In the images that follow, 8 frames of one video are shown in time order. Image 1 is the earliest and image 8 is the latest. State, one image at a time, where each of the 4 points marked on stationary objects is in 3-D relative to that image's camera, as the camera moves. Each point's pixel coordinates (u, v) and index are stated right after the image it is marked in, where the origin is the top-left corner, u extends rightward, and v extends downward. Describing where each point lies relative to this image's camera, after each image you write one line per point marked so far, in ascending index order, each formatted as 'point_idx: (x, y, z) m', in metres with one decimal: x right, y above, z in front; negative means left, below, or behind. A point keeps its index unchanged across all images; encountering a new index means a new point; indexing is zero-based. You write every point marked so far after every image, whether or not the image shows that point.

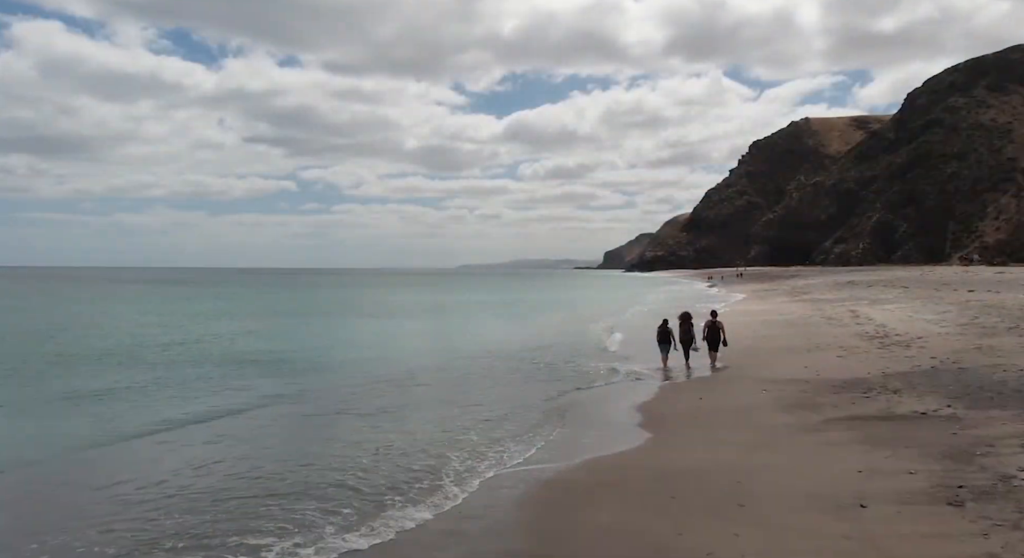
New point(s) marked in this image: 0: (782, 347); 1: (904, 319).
0: (+6.8, -1.7, +17.0) m
1: (+11.7, -1.2, +19.9) m
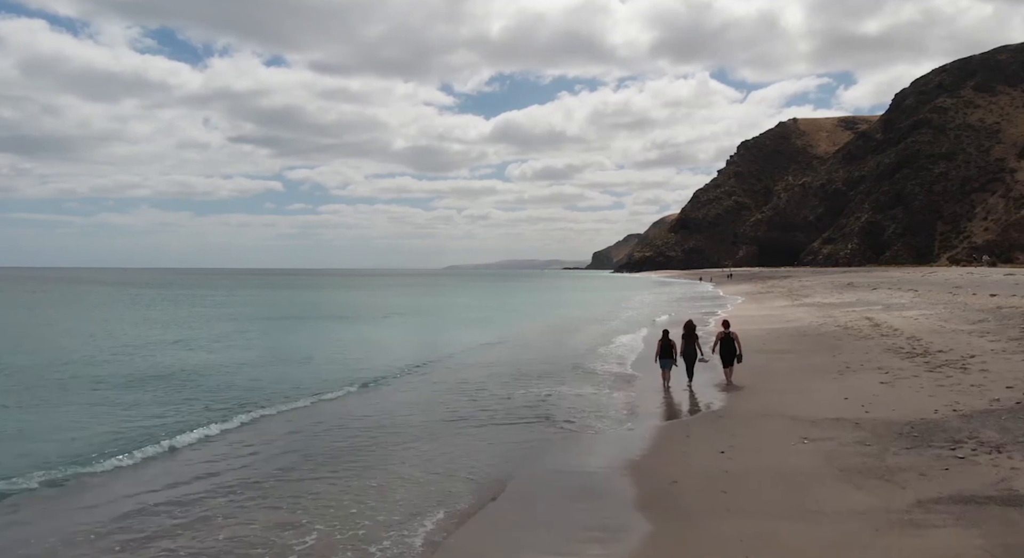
0: (+6.2, -1.8, +14.3) m
1: (+11.0, -1.3, +17.4) m
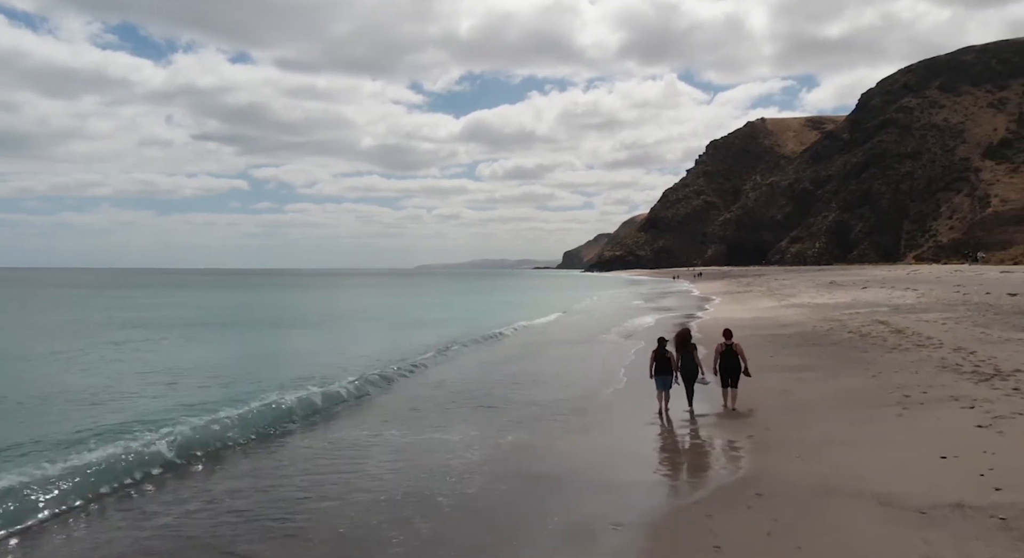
0: (+5.2, -1.8, +10.8) m
1: (+9.8, -1.2, +14.1) m
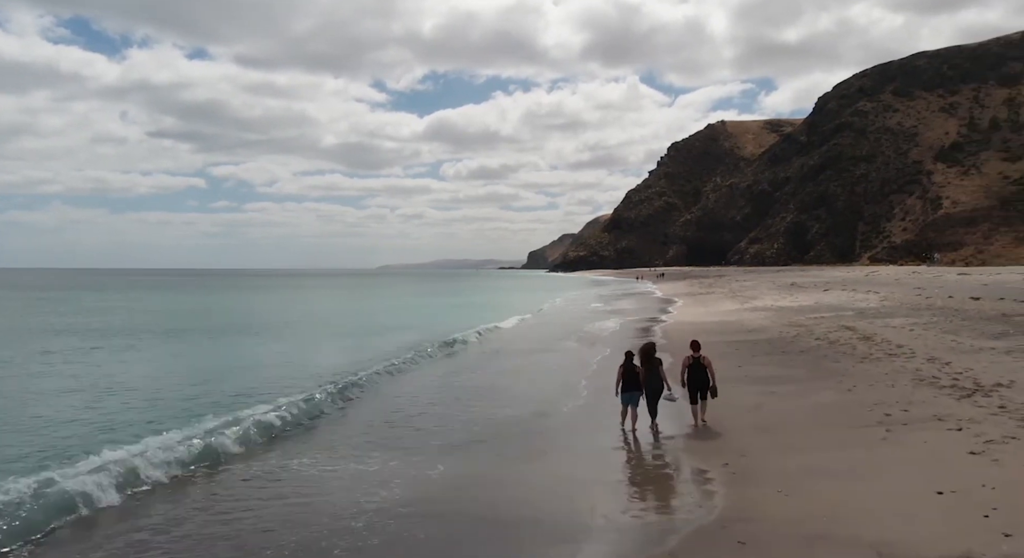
0: (+4.5, -1.9, +10.2) m
1: (+9.0, -1.4, +13.7) m
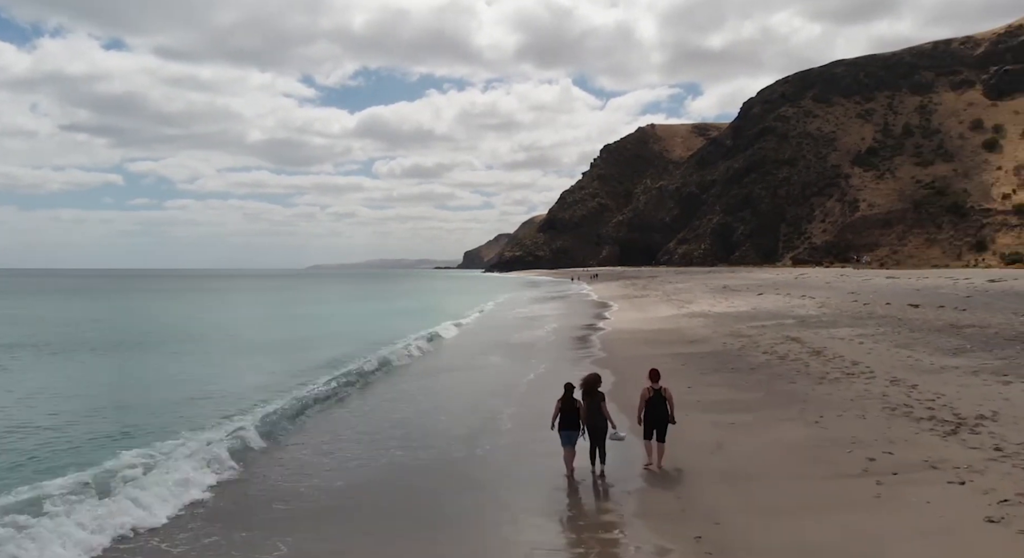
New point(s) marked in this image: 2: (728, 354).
0: (+3.5, -2.2, +8.9) m
1: (+7.6, -1.6, +12.8) m
2: (+5.5, -1.9, +17.0) m
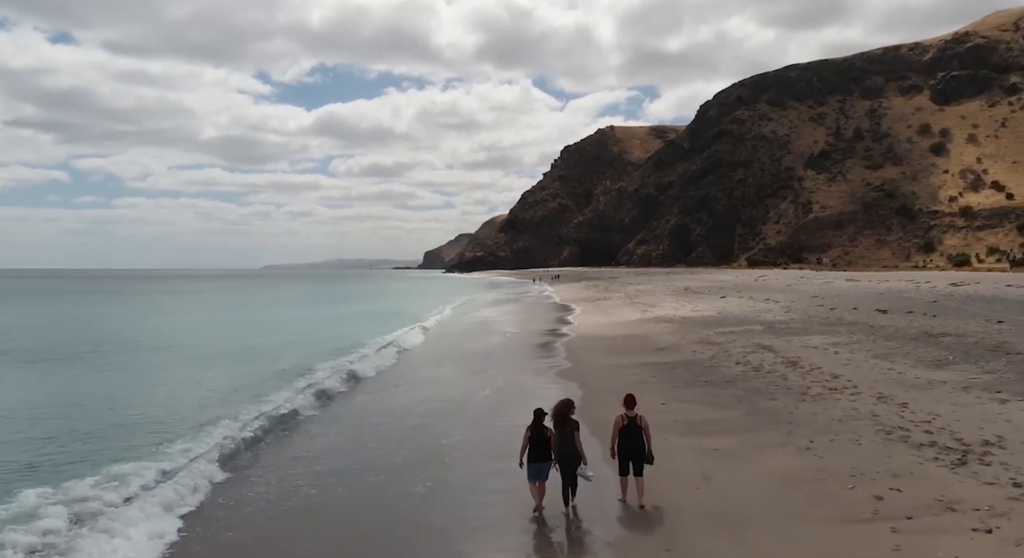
0: (+3.0, -2.3, +8.0) m
1: (+6.9, -1.8, +12.2) m
2: (+4.5, -2.1, +16.2) m
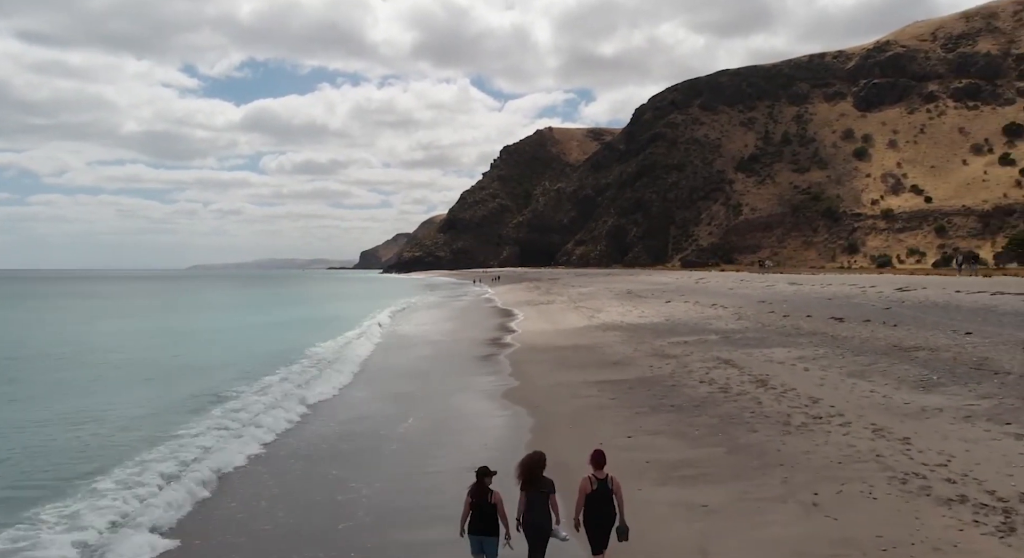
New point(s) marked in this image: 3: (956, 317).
0: (+2.5, -2.6, +6.5) m
1: (+6.0, -2.0, +11.0) m
2: (+3.3, -2.3, +14.8) m
3: (+12.1, -1.0, +18.3) m
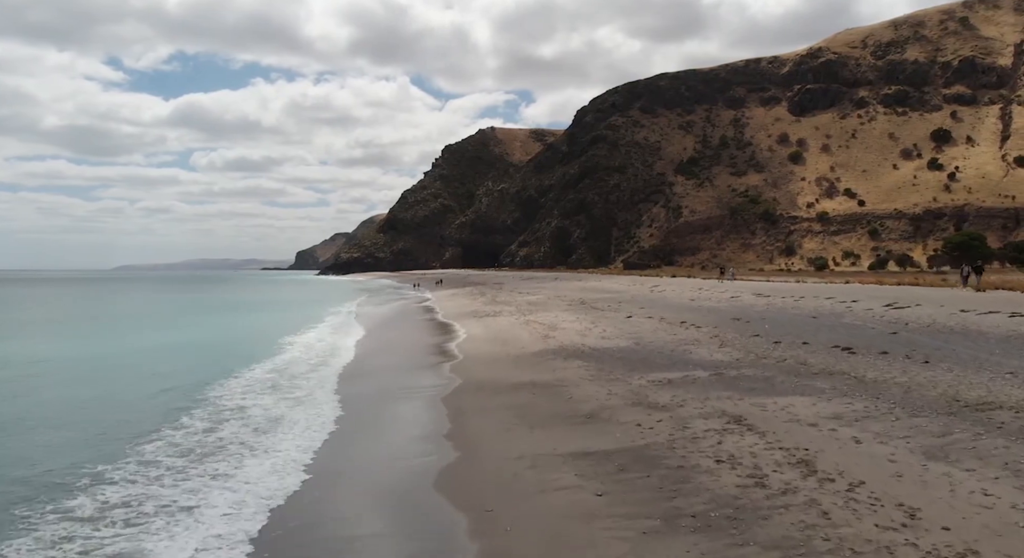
0: (+2.3, -3.2, +2.5) m
1: (+5.4, -2.6, +7.3) m
2: (+2.4, -2.9, +10.9) m
3: (+10.9, -1.6, +15.2) m
